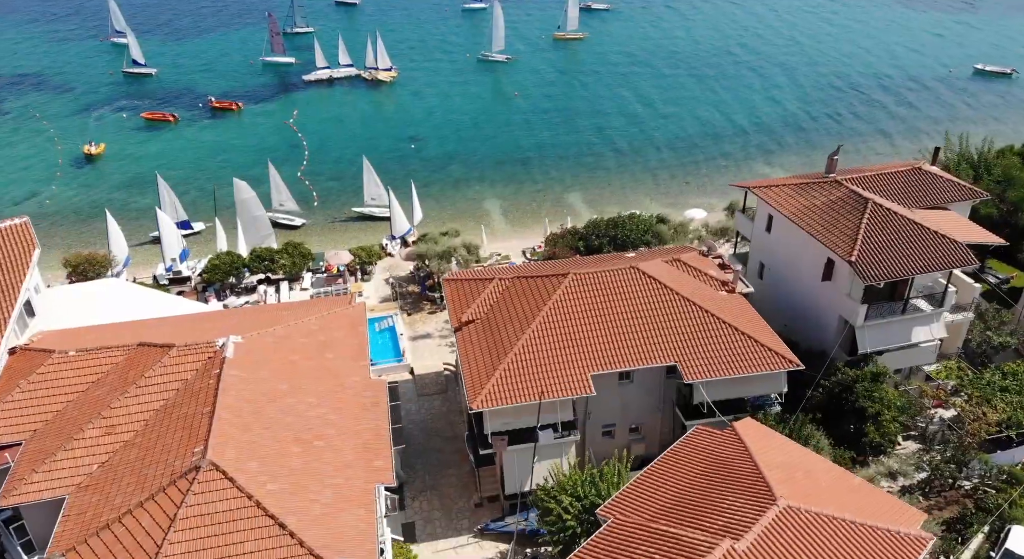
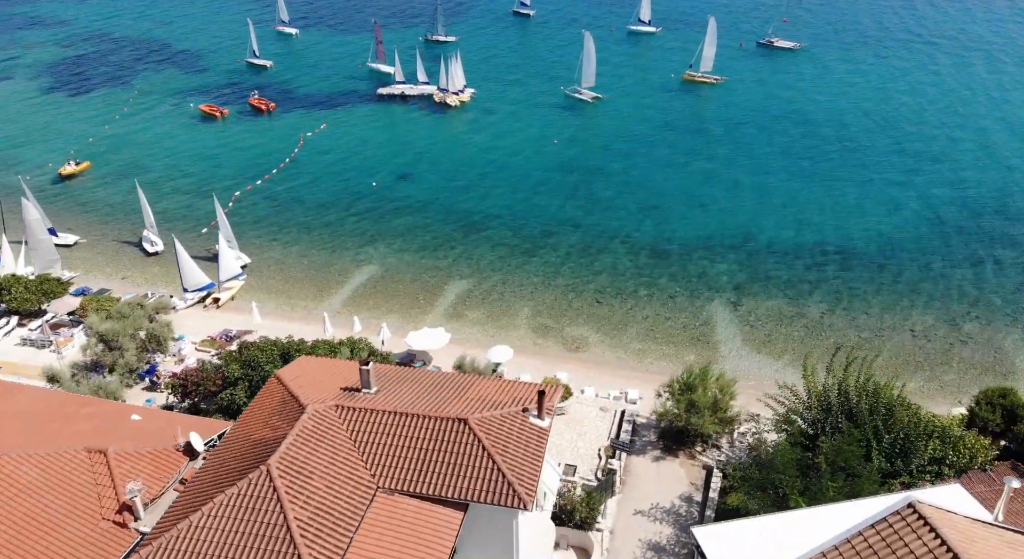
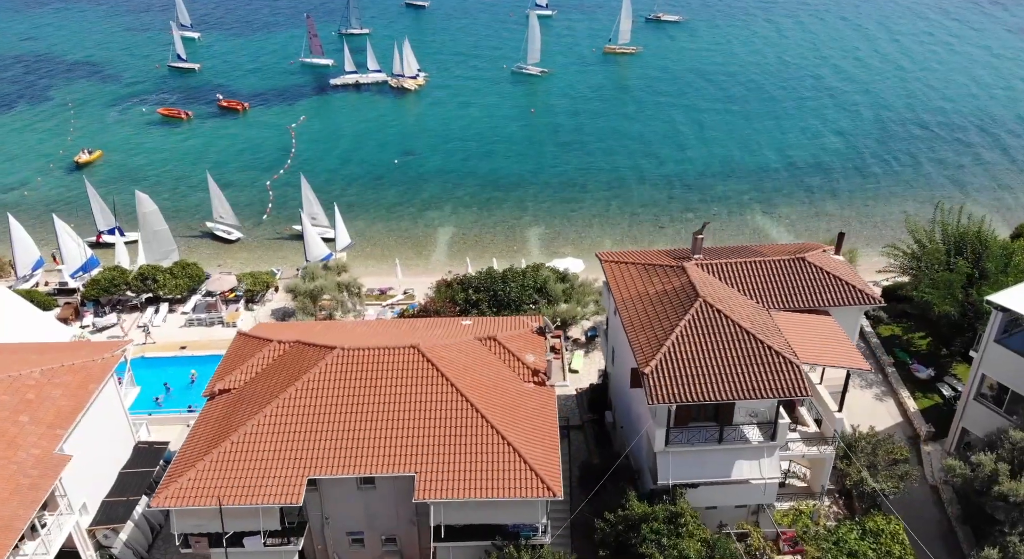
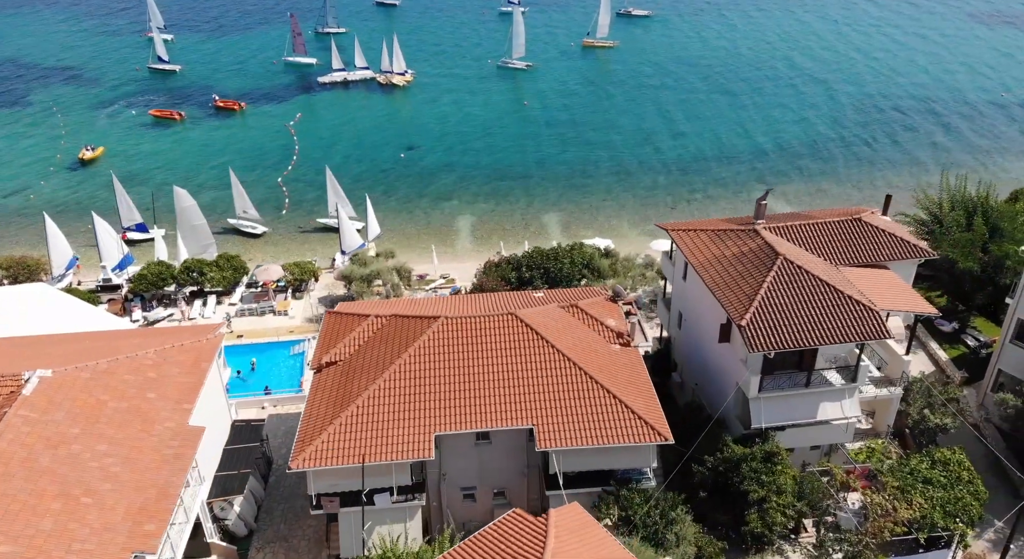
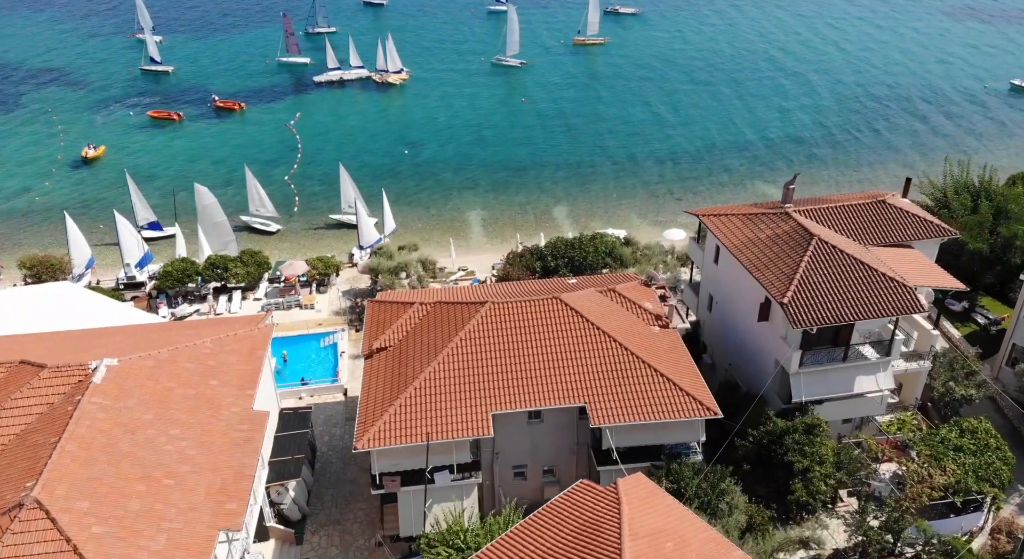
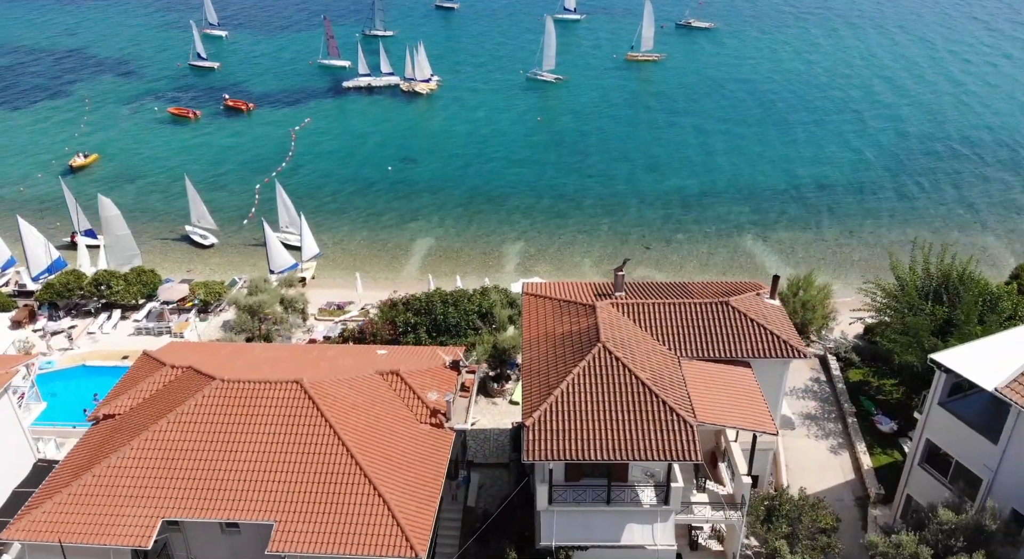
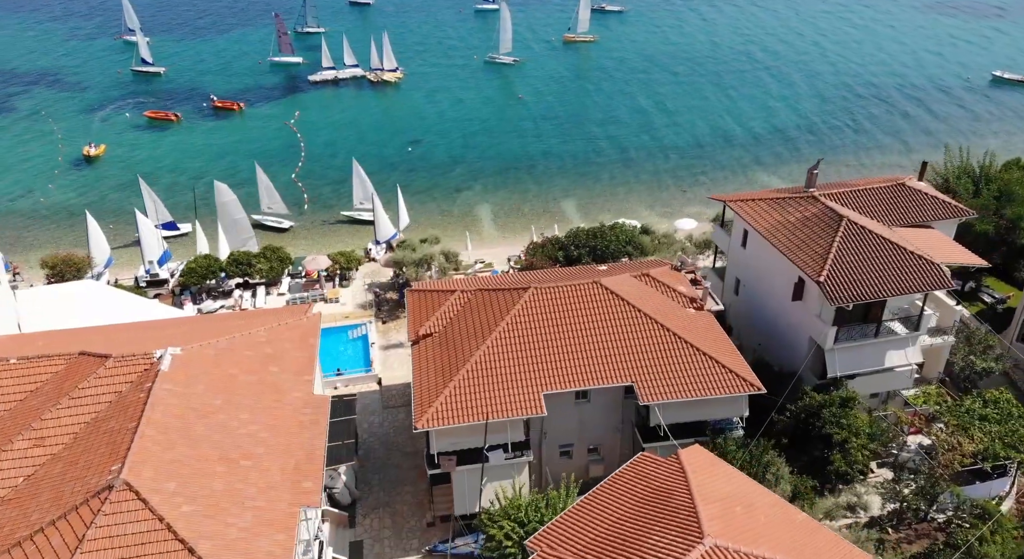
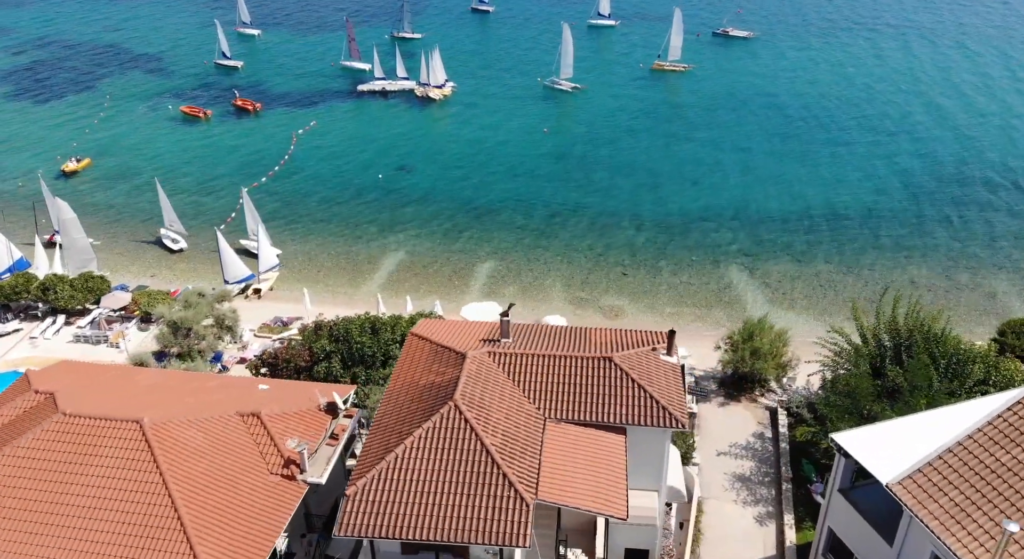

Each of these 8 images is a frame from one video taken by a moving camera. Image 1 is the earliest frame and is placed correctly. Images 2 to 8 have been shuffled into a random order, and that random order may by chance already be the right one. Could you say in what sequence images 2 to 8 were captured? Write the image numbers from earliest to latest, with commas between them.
7, 5, 4, 3, 6, 8, 2
